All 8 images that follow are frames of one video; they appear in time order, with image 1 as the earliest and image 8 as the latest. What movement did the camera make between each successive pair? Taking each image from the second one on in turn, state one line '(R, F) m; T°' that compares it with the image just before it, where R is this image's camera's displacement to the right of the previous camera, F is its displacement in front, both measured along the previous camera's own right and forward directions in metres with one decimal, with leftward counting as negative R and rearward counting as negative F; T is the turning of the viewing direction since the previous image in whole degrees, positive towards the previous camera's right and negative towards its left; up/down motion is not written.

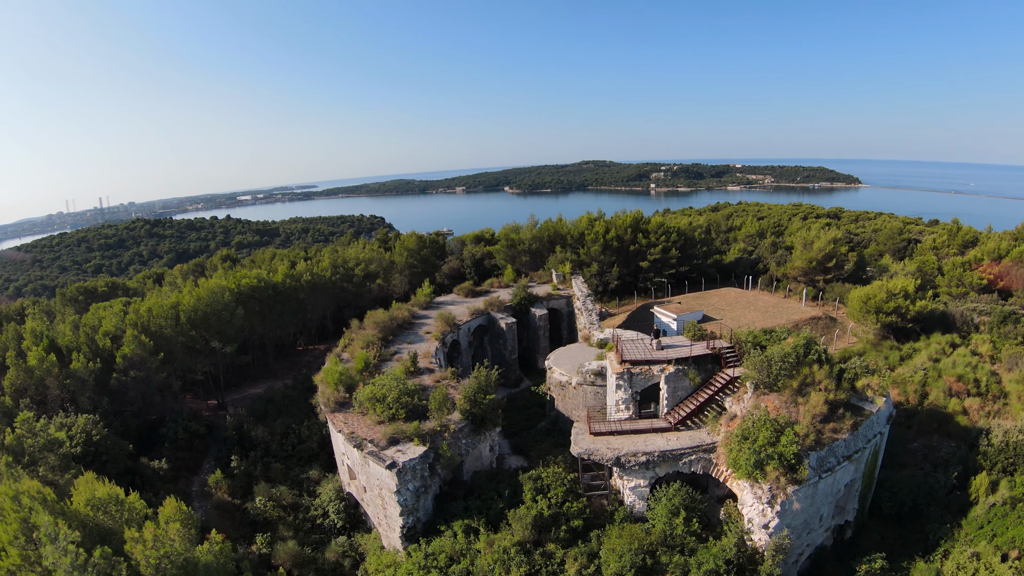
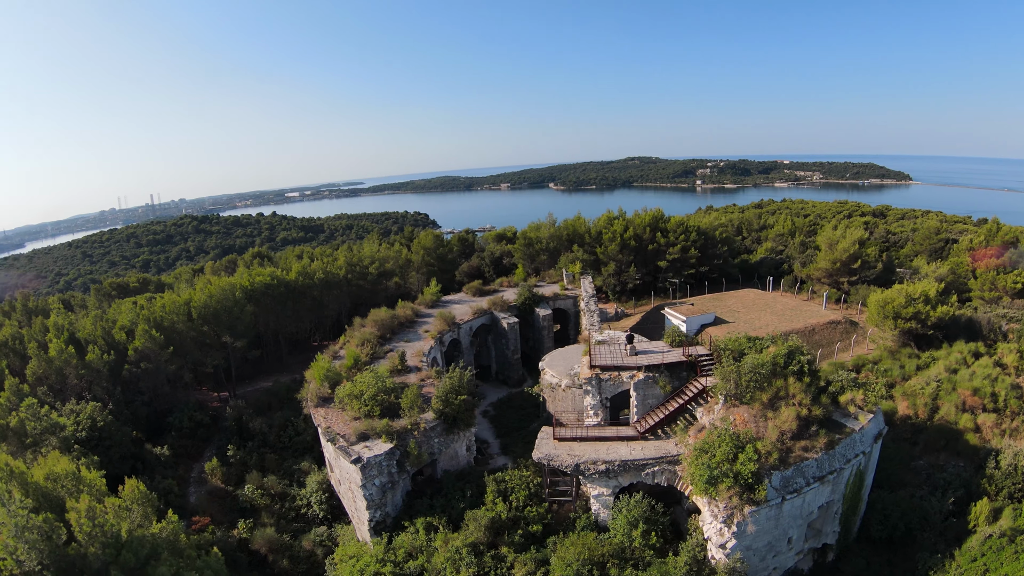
(+1.9, 0.0) m; -5°
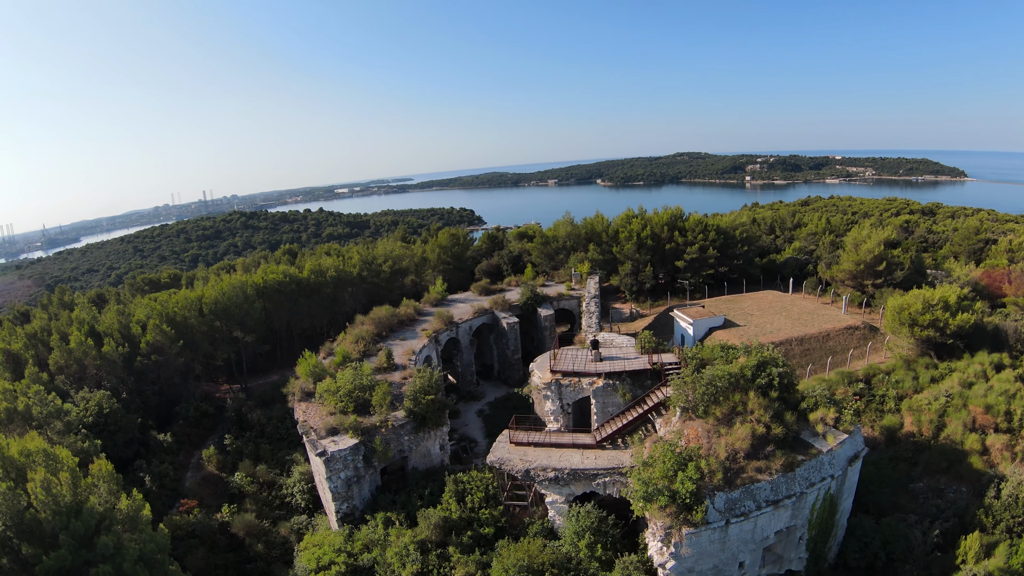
(+2.1, 0.0) m; -5°
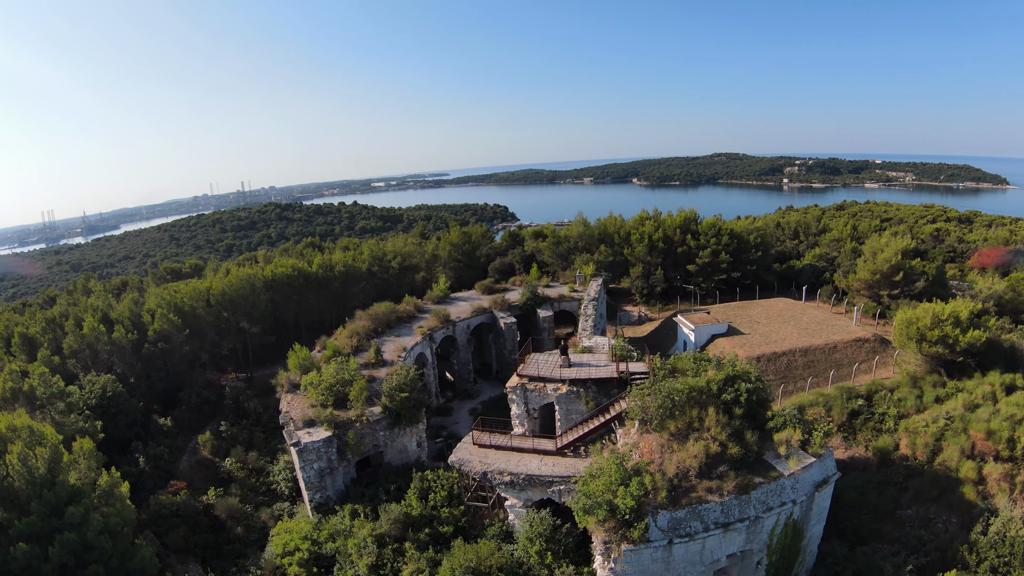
(+1.6, 0.0) m; -4°
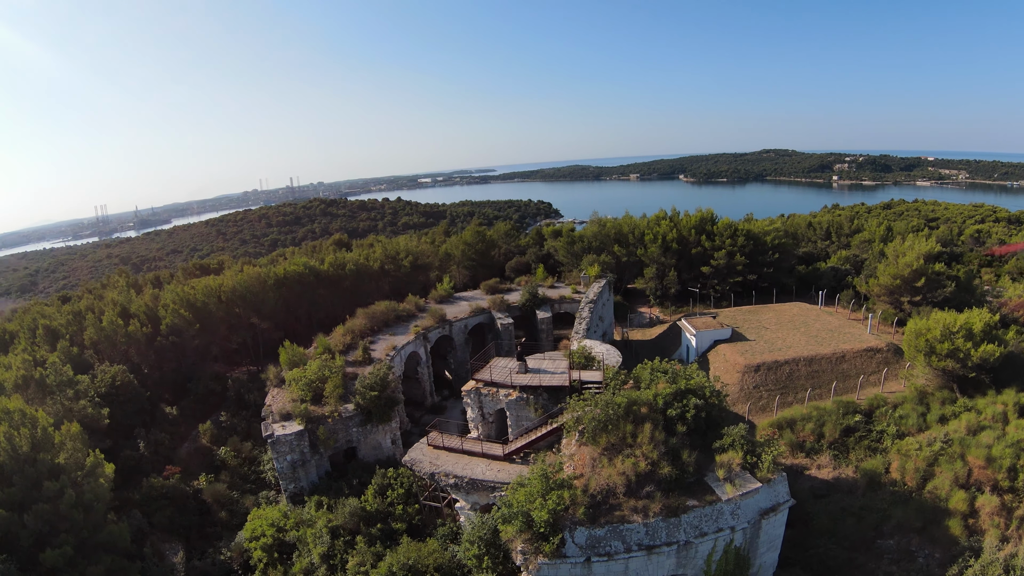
(+2.2, 0.0) m; -5°
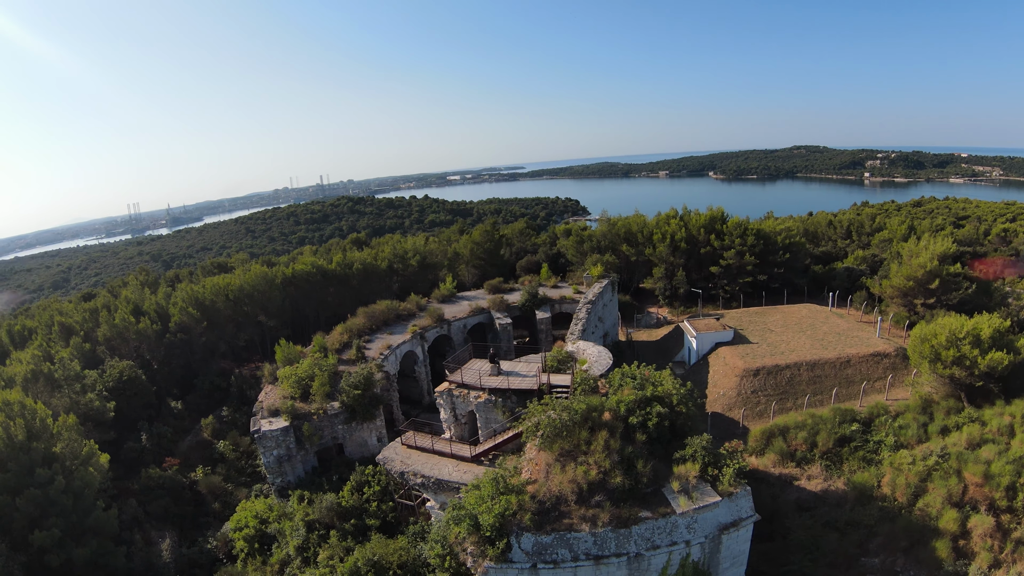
(+1.4, 0.0) m; -3°
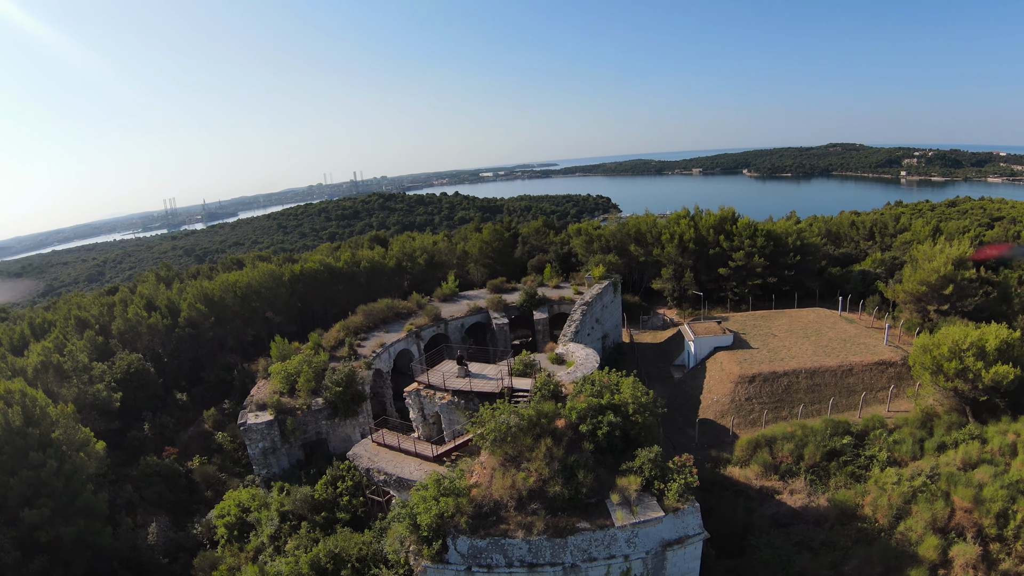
(+1.6, 0.0) m; -4°
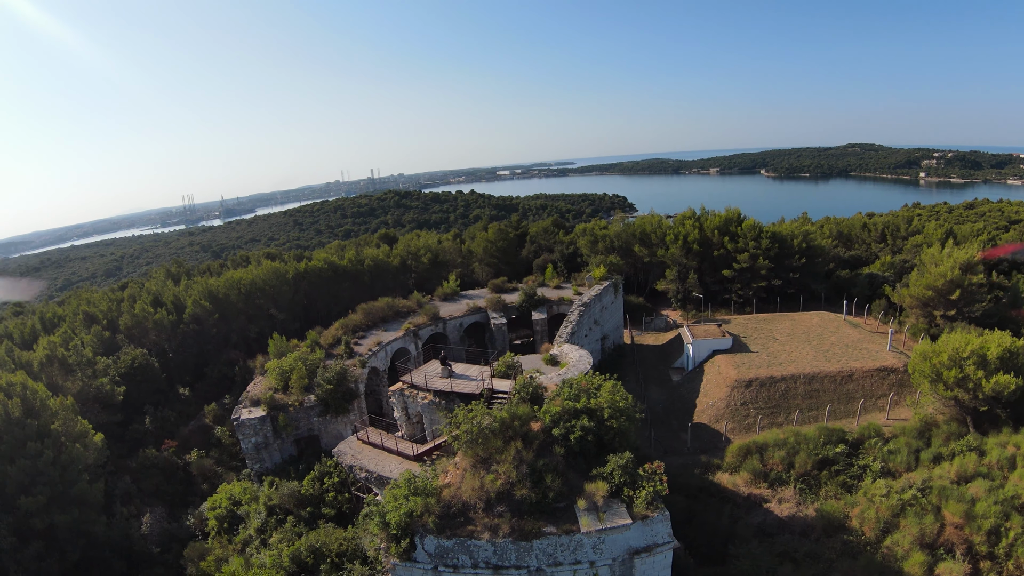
(+0.8, 0.0) m; -2°
